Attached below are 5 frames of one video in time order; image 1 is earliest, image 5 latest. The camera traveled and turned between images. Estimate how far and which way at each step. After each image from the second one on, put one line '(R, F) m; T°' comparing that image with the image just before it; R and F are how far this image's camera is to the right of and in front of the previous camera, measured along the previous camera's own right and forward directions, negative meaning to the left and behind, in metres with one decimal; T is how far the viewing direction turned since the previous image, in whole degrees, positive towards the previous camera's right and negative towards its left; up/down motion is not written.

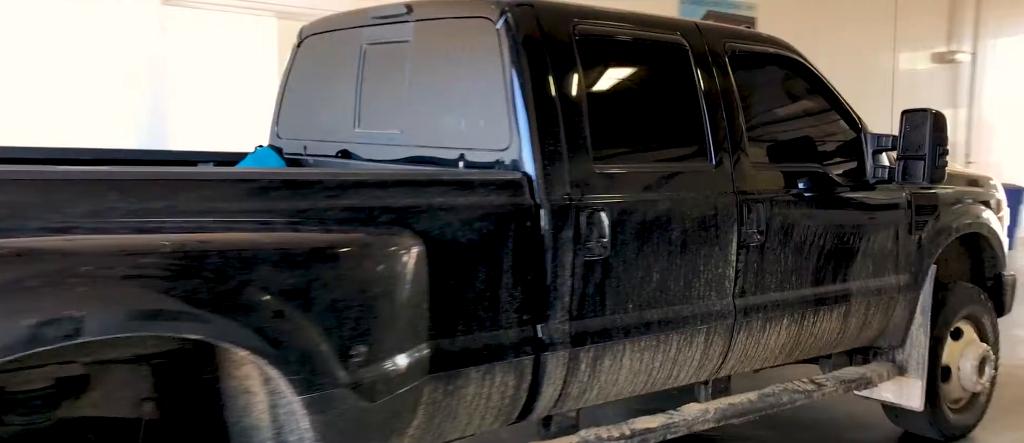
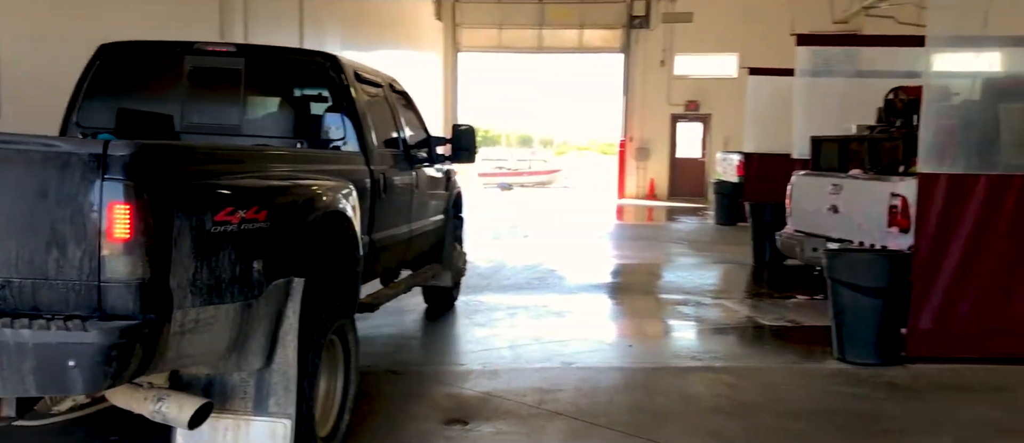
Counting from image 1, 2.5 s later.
(-1.3, -0.8) m; +41°
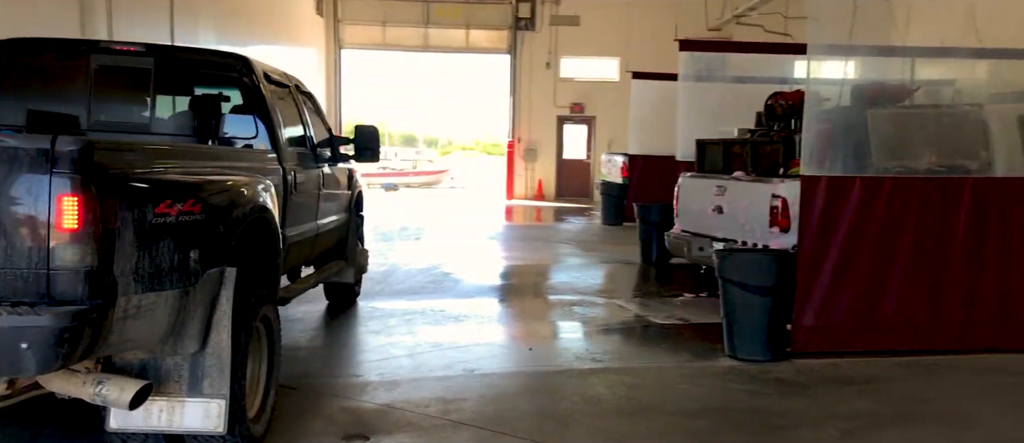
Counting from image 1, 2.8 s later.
(-0.2, +0.1) m; +8°
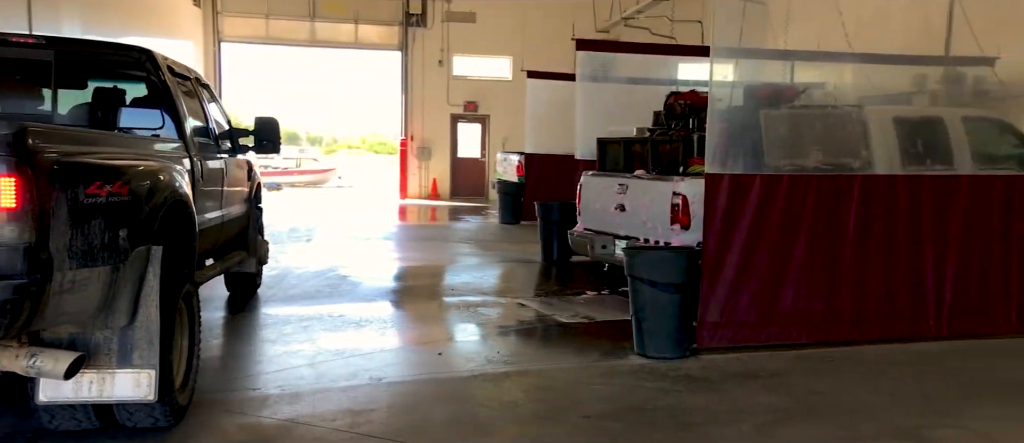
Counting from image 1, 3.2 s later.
(-0.3, +0.3) m; +7°
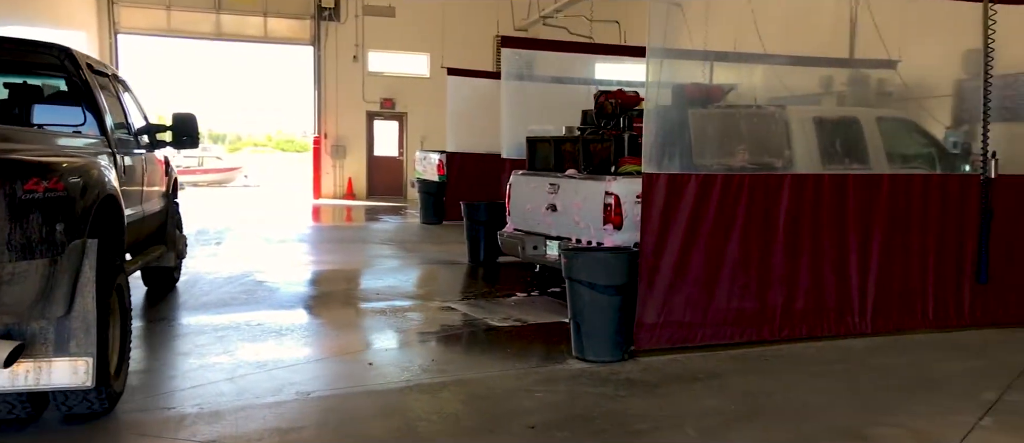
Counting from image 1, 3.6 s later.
(-0.3, +0.4) m; +6°
